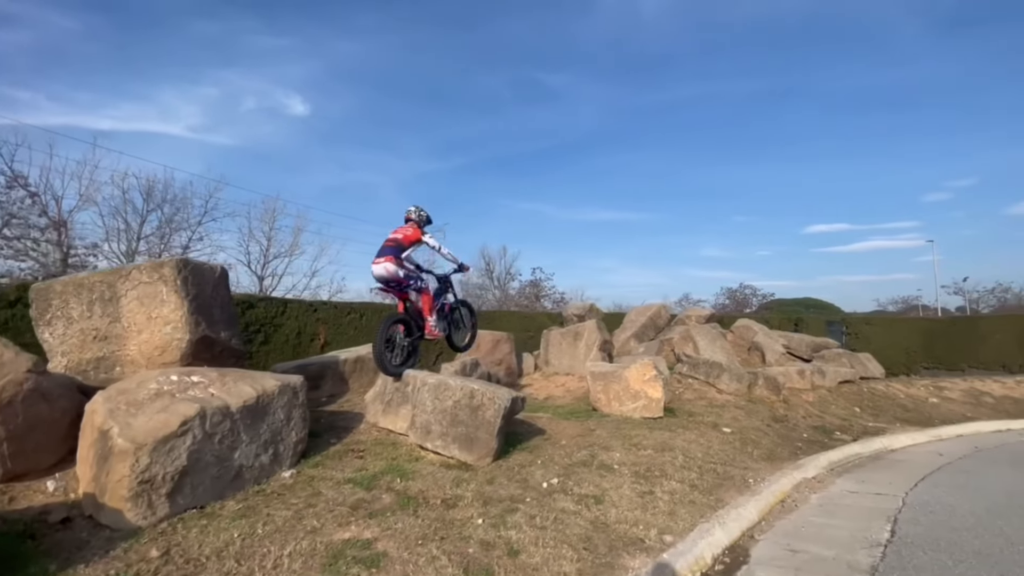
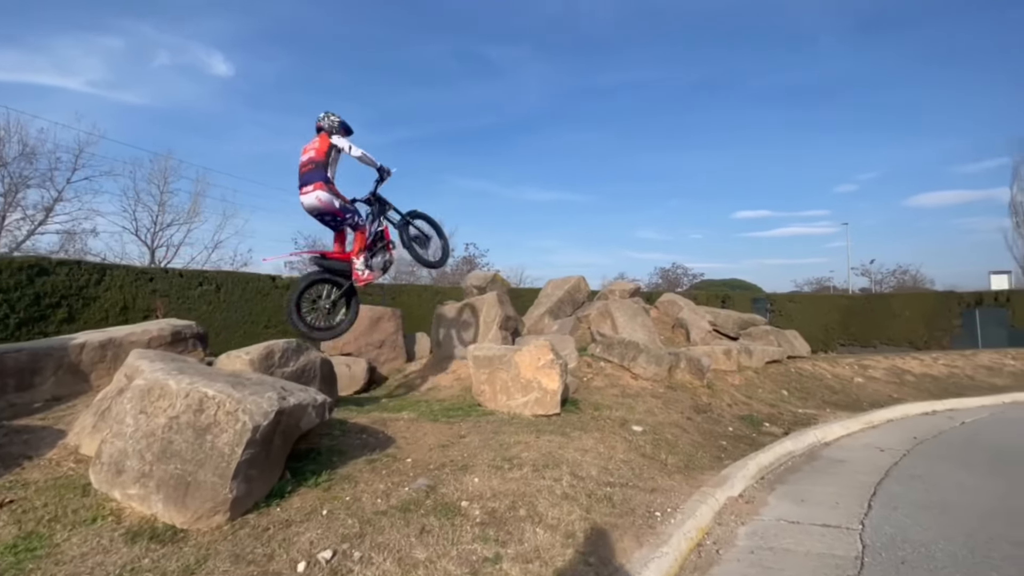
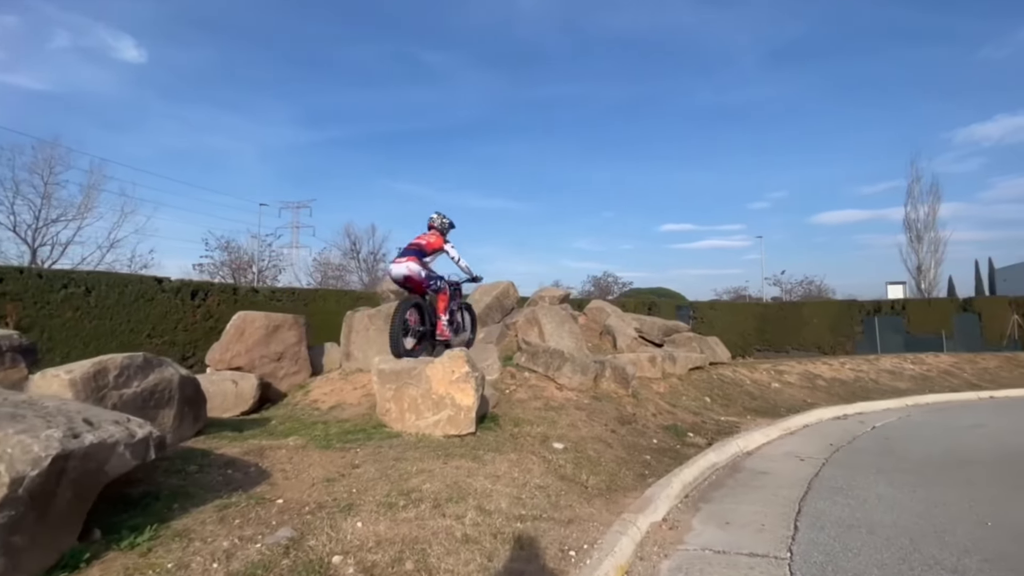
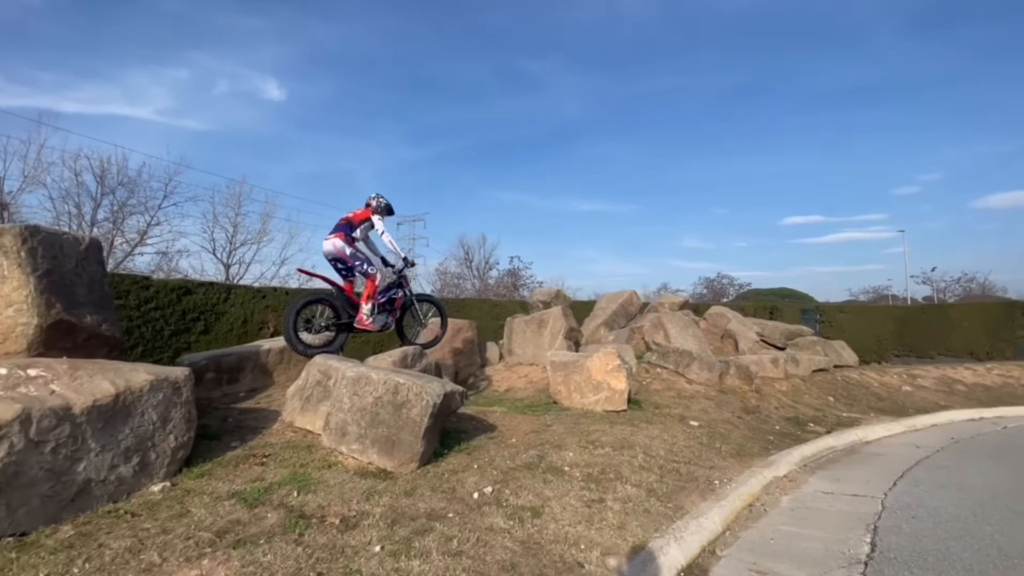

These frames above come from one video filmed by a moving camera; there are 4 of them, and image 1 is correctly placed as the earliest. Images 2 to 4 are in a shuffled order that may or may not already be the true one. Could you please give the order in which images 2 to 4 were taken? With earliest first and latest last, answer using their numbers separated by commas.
4, 2, 3
